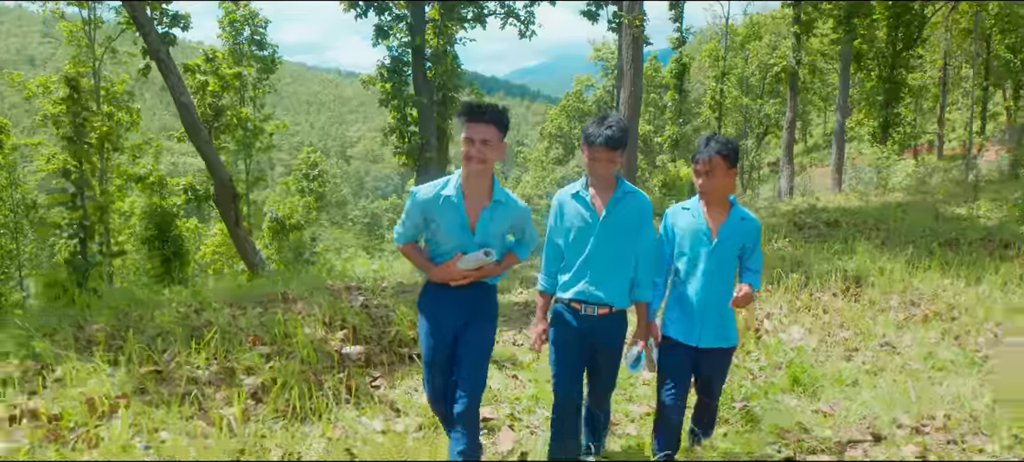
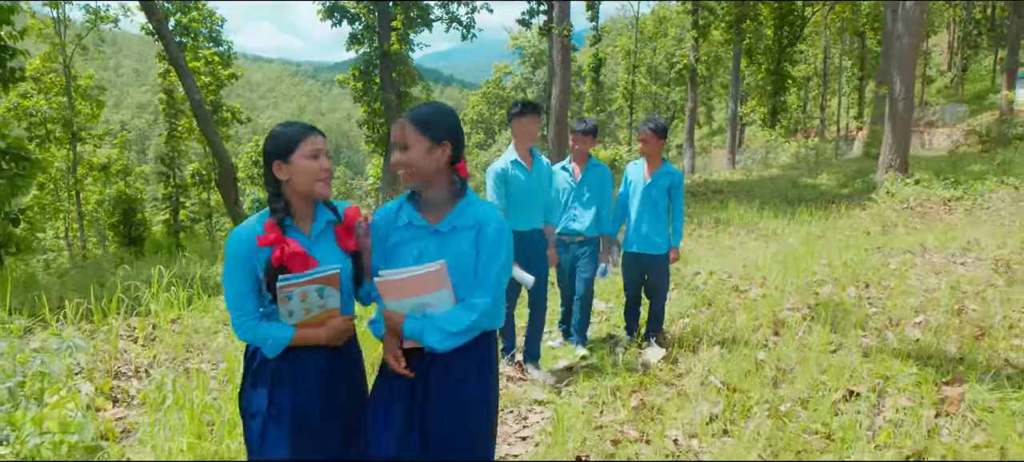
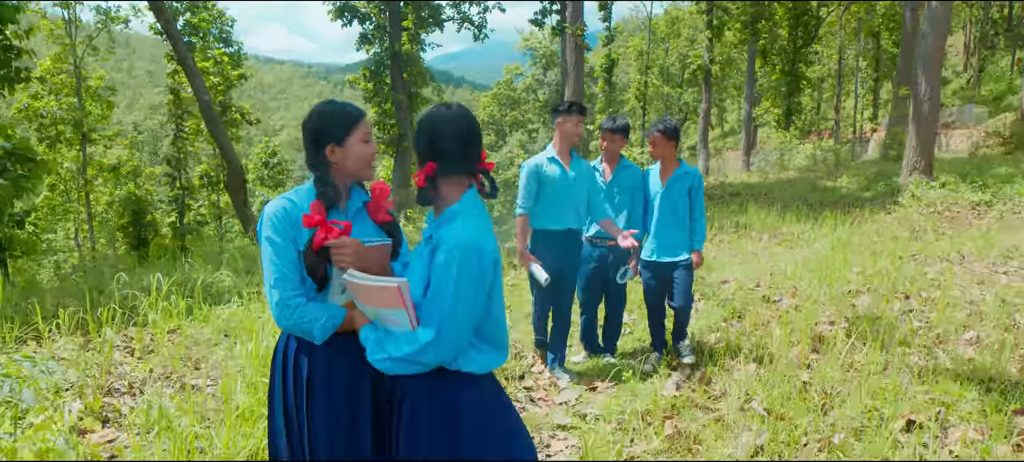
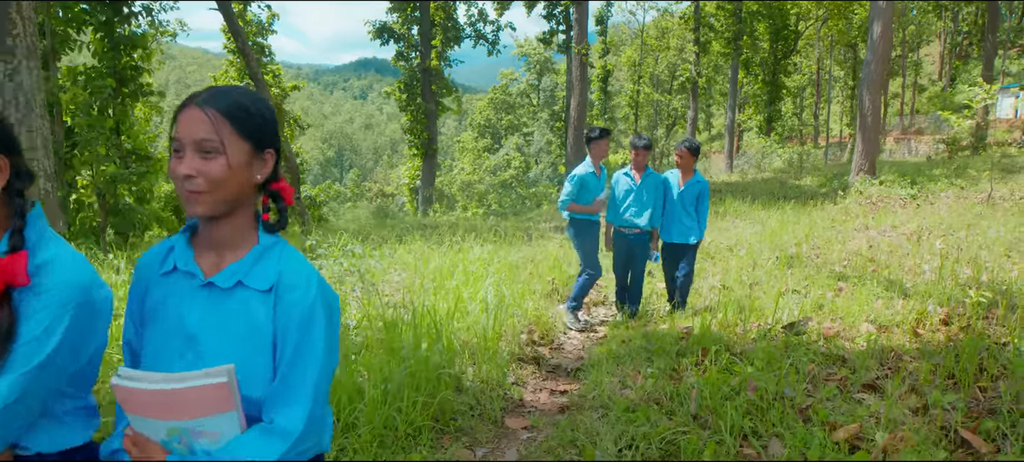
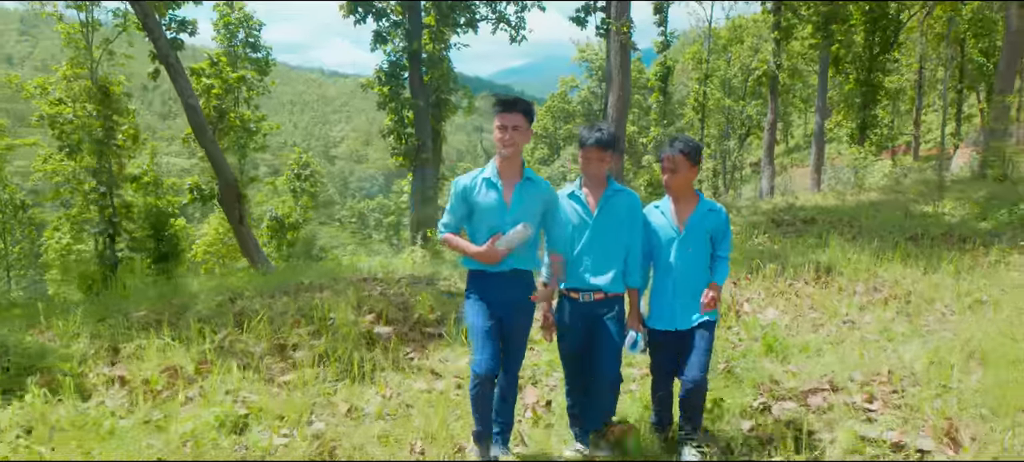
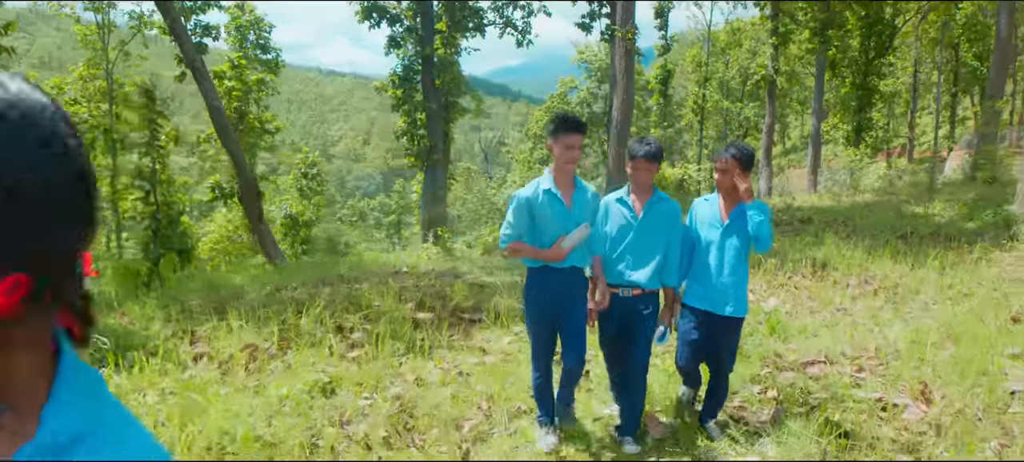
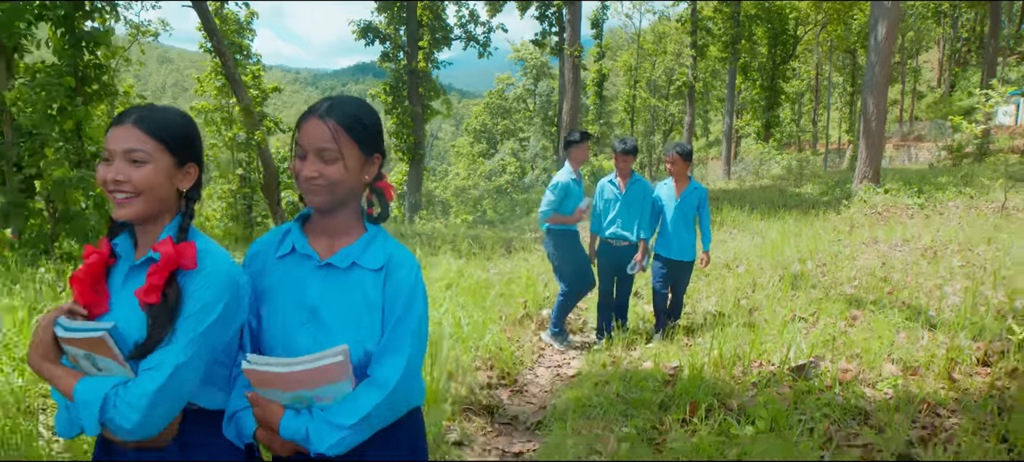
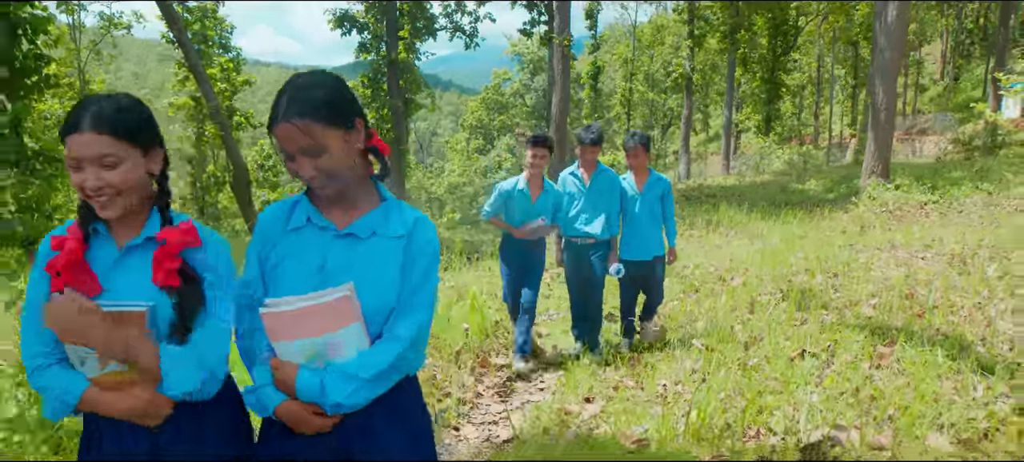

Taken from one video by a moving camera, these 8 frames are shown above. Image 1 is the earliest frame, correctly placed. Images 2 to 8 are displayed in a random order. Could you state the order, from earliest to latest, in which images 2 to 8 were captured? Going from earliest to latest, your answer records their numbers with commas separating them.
5, 6, 3, 2, 8, 7, 4
